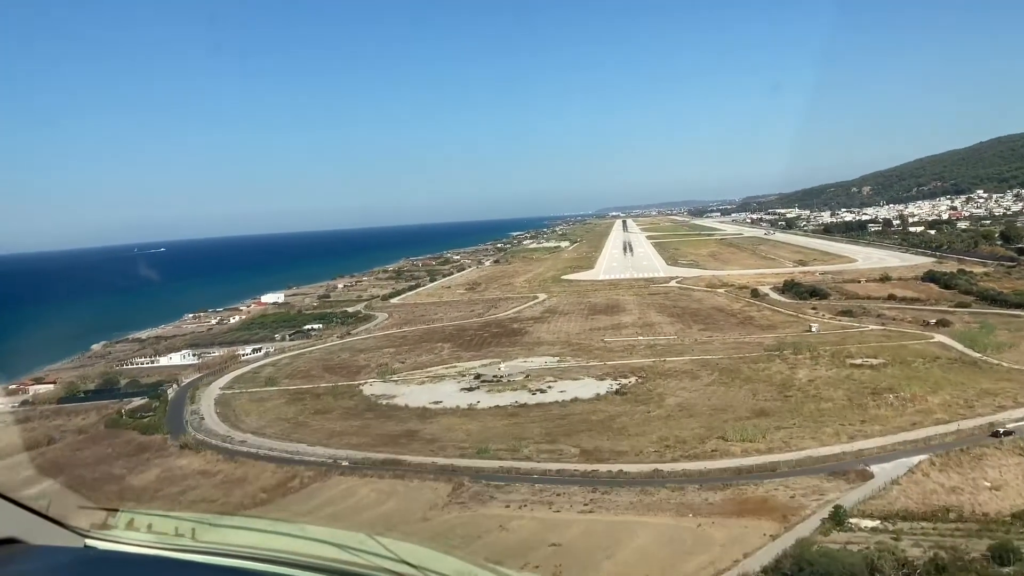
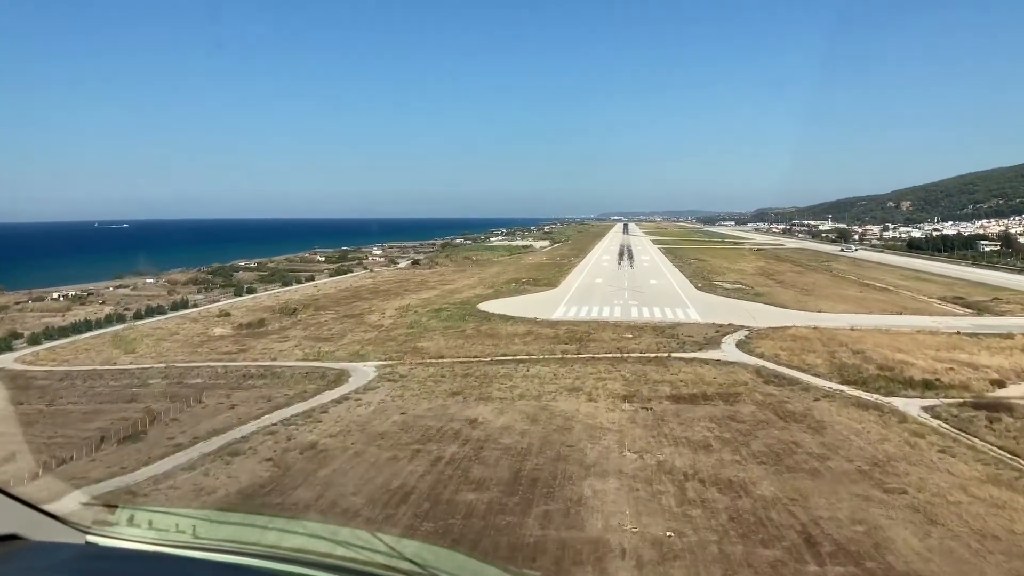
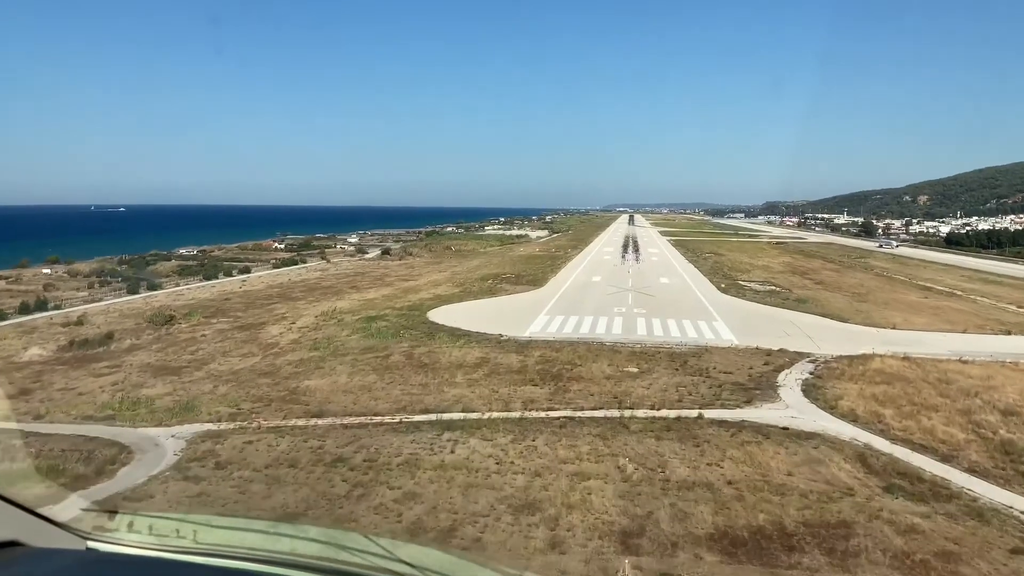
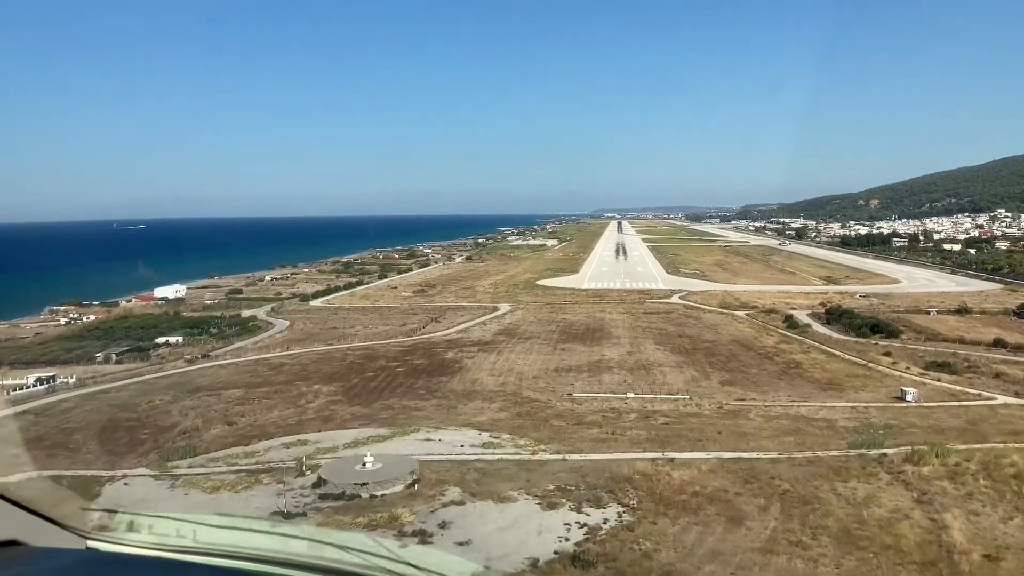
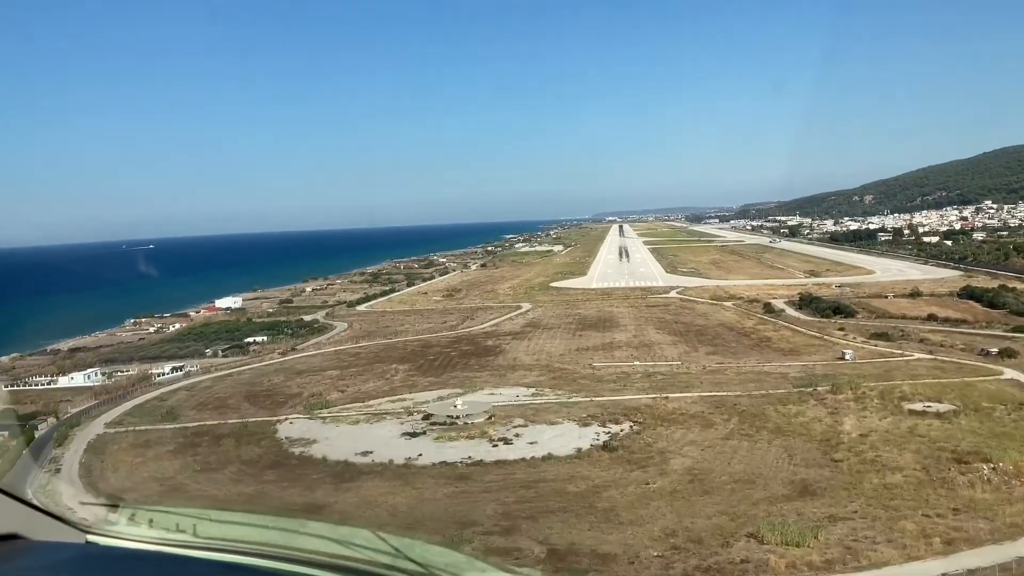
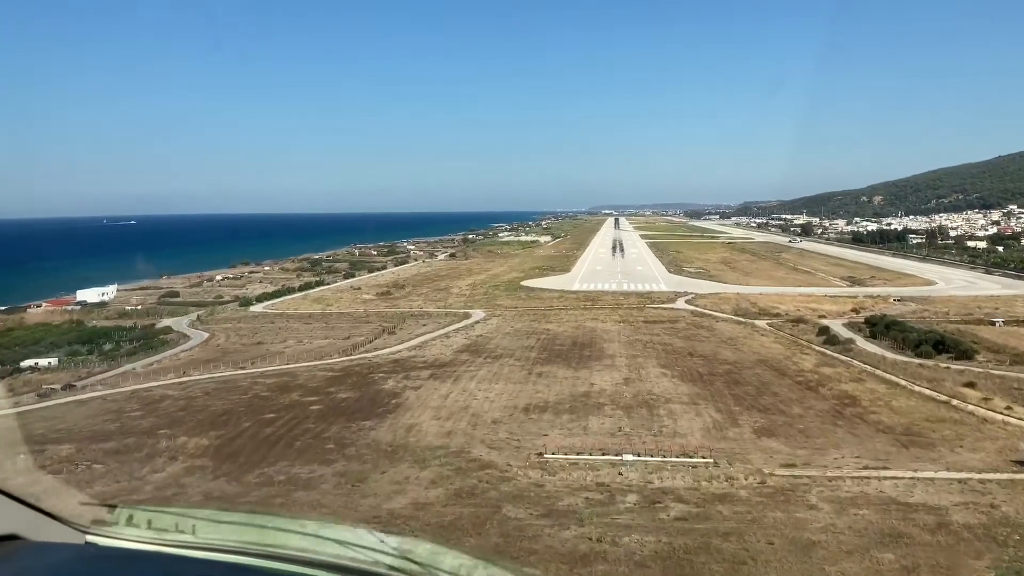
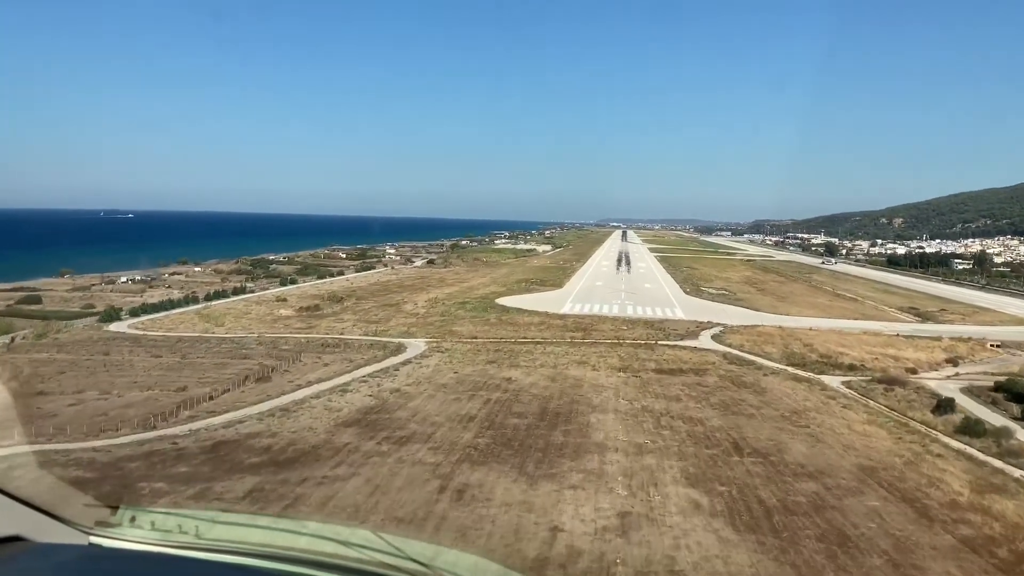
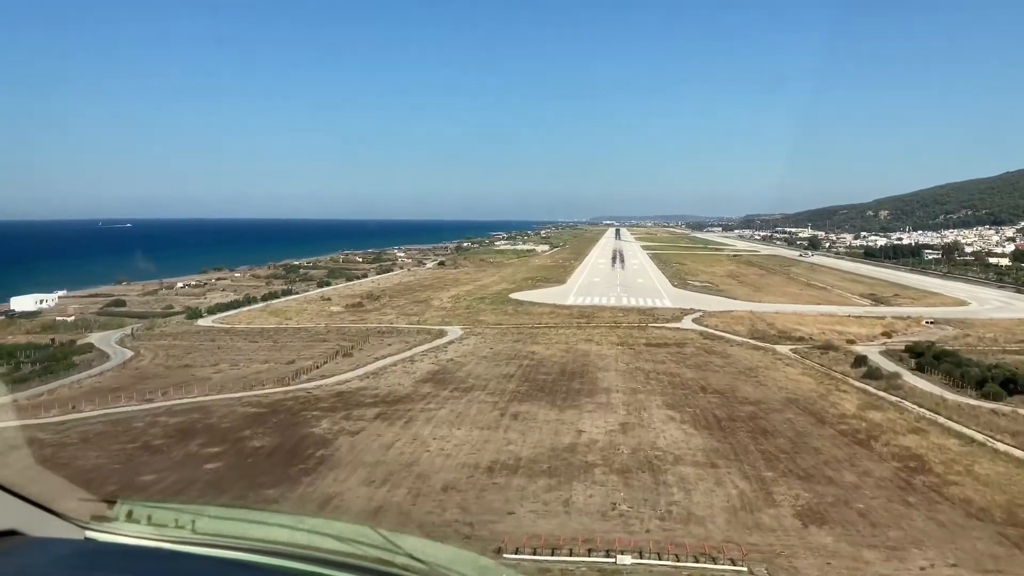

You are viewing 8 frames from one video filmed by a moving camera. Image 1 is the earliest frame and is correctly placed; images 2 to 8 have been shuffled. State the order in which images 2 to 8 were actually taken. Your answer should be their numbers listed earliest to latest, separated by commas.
5, 4, 6, 8, 7, 2, 3
